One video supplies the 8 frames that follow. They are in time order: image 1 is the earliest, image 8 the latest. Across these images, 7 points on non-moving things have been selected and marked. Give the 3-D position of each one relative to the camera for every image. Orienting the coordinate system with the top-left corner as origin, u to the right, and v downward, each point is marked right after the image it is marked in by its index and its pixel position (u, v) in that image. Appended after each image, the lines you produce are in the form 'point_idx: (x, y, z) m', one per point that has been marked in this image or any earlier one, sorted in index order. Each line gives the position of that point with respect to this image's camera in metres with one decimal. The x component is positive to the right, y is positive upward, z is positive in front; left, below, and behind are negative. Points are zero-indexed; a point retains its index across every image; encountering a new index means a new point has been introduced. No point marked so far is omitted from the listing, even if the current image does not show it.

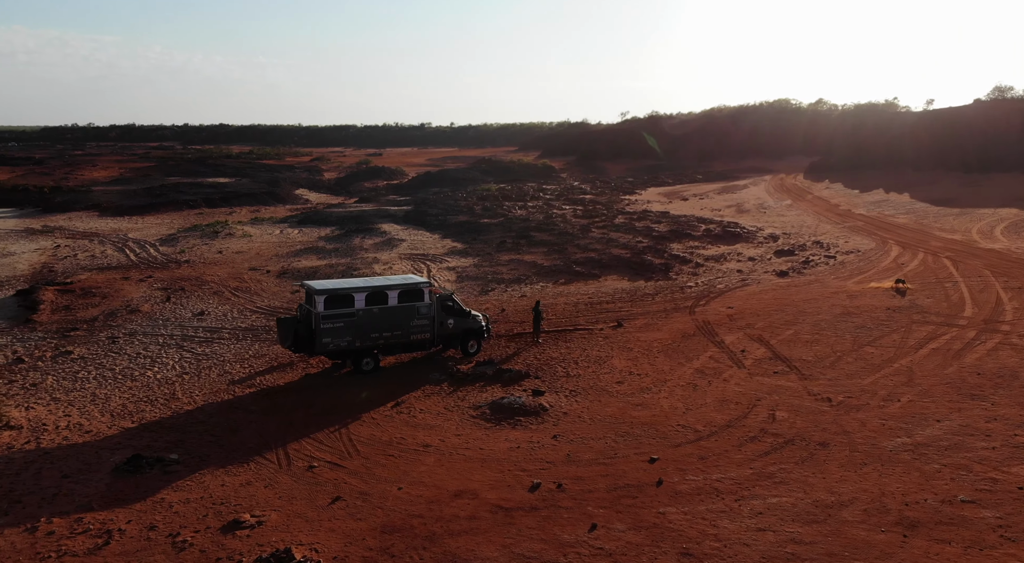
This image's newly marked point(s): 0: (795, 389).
0: (+6.2, -2.3, +16.5) m
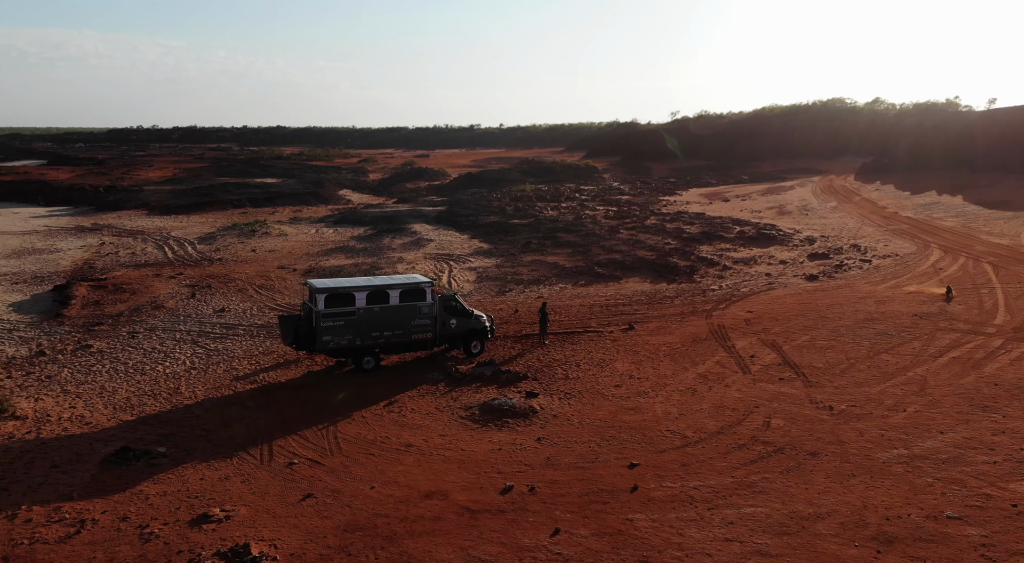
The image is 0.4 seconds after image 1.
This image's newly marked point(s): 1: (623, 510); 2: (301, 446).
0: (+6.1, -2.4, +16.0) m
1: (+1.6, -3.3, +10.8) m
2: (-3.8, -2.9, +13.4) m
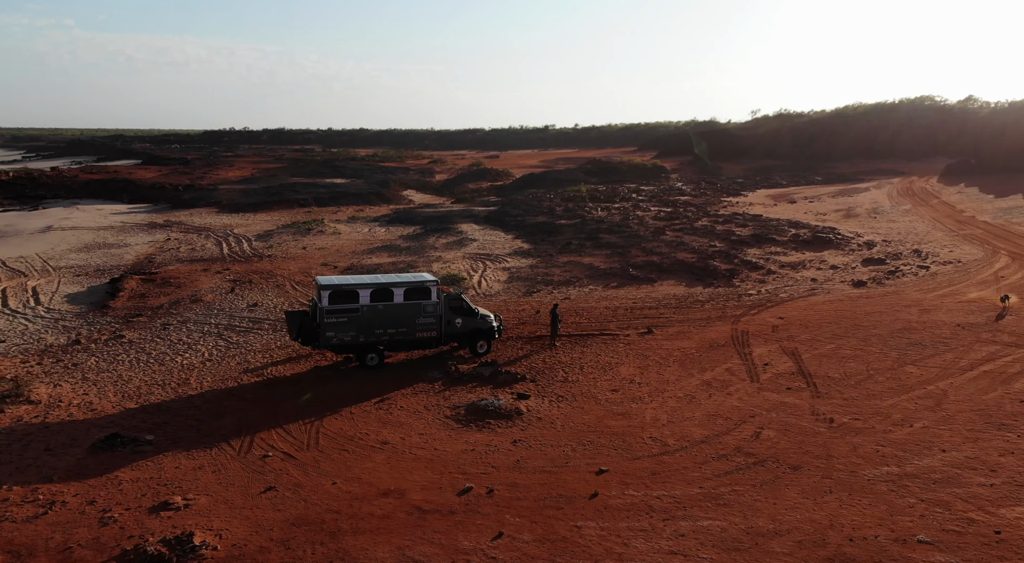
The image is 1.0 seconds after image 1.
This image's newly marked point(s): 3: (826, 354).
0: (+5.9, -2.5, +15.3) m
1: (+0.9, -3.3, +10.5) m
2: (-4.3, -2.9, +13.6) m
3: (+8.1, -1.9, +19.4) m
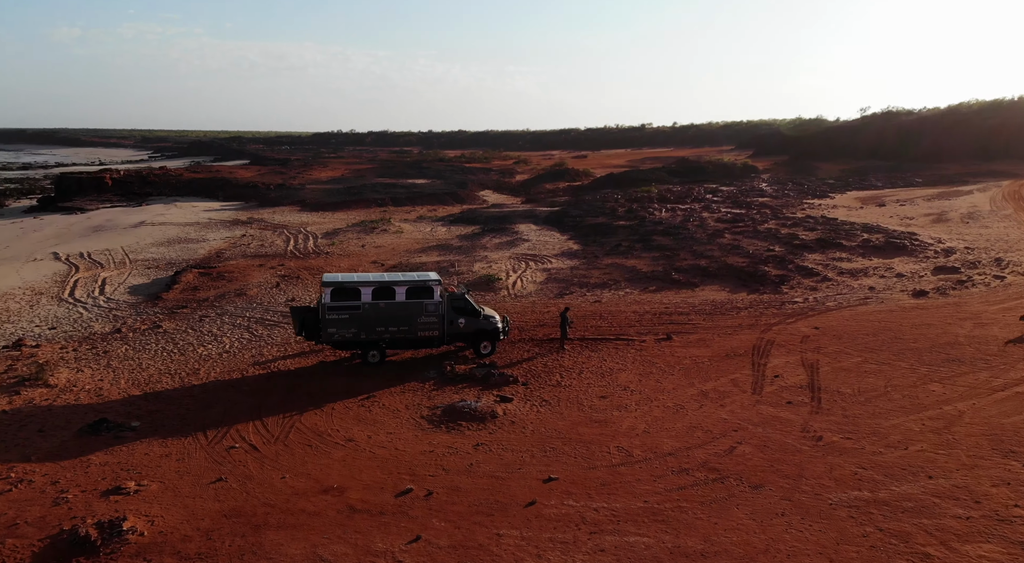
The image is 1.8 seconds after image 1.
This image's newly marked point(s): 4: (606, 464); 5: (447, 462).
0: (+5.4, -2.7, +14.4) m
1: (-0.2, -3.3, +10.3) m
2: (-4.9, -2.8, +14.0) m
3: (+8.2, -2.1, +18.2) m
4: (+1.6, -3.0, +12.3) m
5: (-1.1, -3.0, +12.5) m
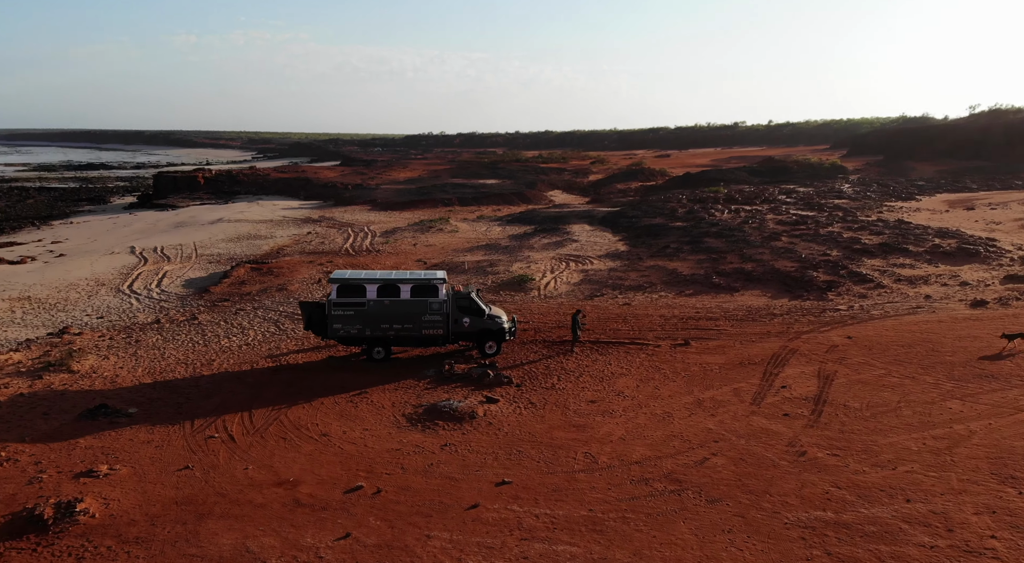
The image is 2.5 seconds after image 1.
0: (+4.9, -2.8, +13.6) m
1: (-1.1, -3.3, +10.2) m
2: (-5.3, -2.7, +14.4) m
3: (+8.1, -2.2, +17.2) m
4: (+0.9, -3.0, +12.0) m
5: (-1.7, -3.0, +12.5) m
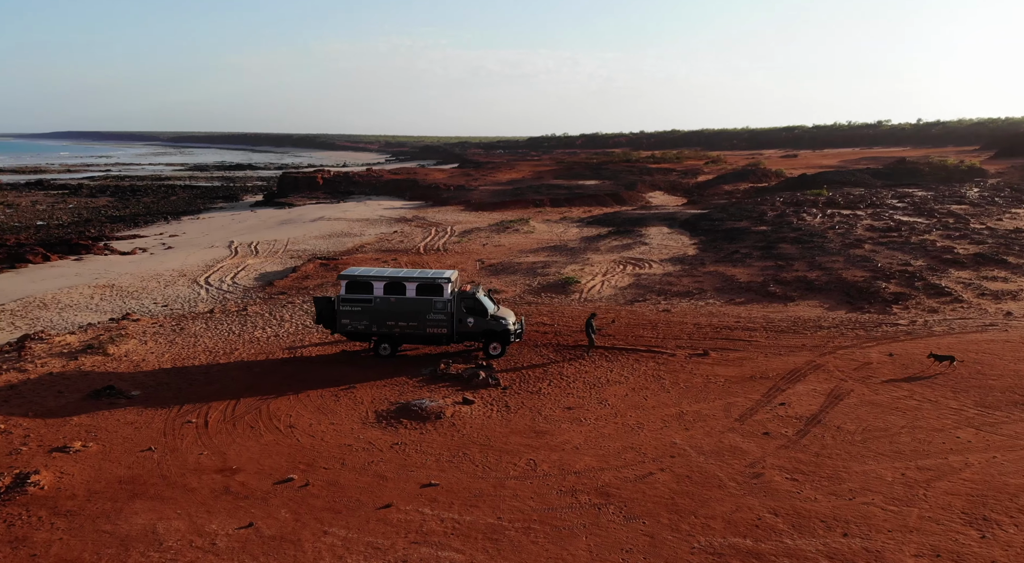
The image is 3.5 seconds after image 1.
0: (+4.1, -2.9, +12.8) m
1: (-2.4, -3.3, +10.3) m
2: (-5.9, -2.6, +15.1) m
3: (+7.8, -2.5, +15.7) m
4: (-0.2, -3.1, +11.8) m
5: (-2.7, -3.0, +12.7) m
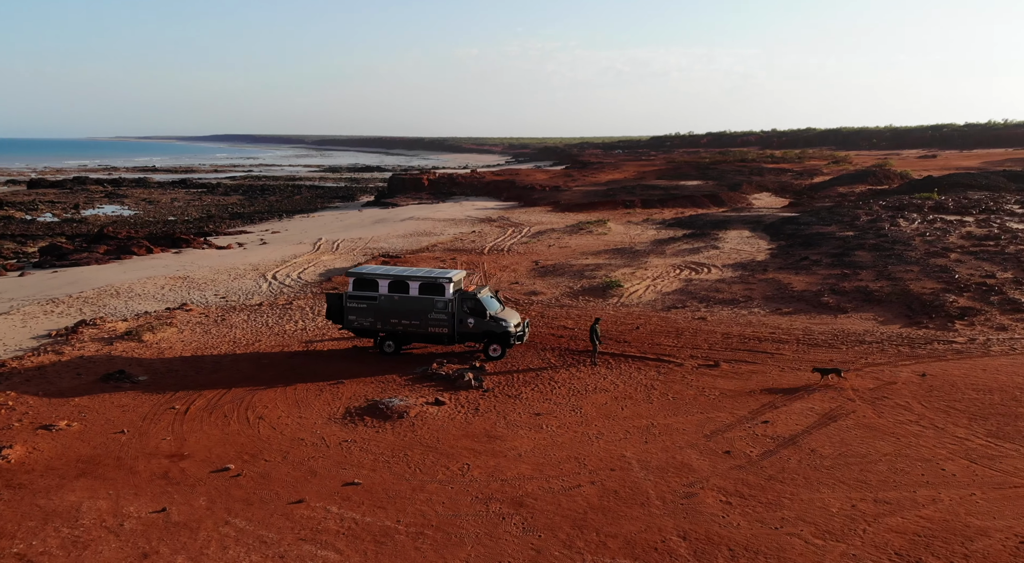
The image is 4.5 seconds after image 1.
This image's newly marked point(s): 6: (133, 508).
0: (+3.0, -3.1, +12.0) m
1: (-3.8, -3.3, +10.6) m
2: (-6.5, -2.5, +15.9) m
3: (+7.1, -2.7, +14.4) m
4: (-1.4, -3.1, +11.8) m
5: (-3.7, -2.9, +13.0) m
6: (-5.4, -3.2, +10.7) m
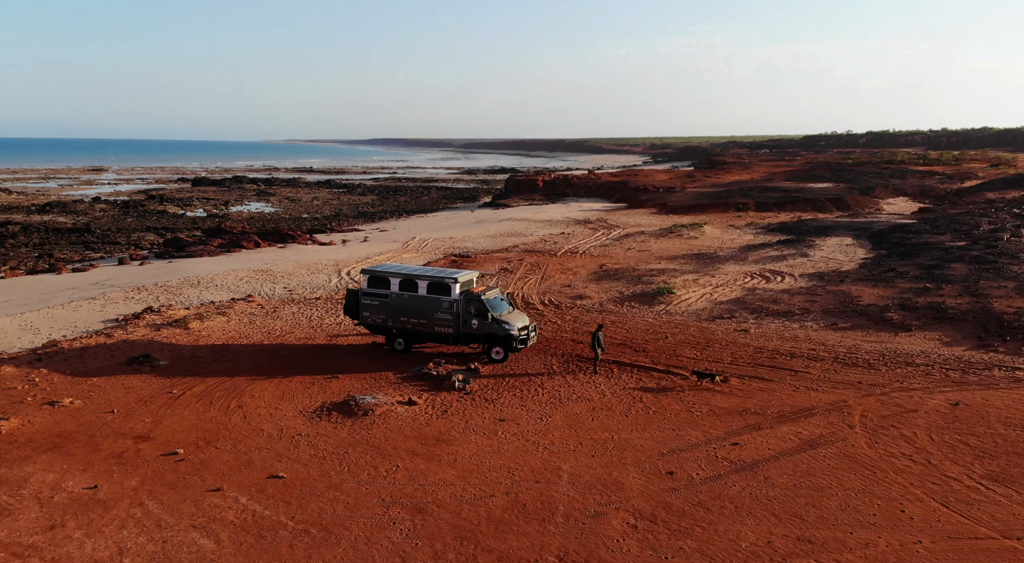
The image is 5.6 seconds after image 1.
0: (+1.7, -3.2, +11.4) m
1: (-5.2, -3.2, +11.2) m
2: (-6.9, -2.3, +16.9) m
3: (+6.2, -3.0, +13.0) m
4: (-2.6, -3.1, +11.9) m
5: (-4.7, -2.9, +13.5) m
6: (-6.7, -3.1, +11.6) m
